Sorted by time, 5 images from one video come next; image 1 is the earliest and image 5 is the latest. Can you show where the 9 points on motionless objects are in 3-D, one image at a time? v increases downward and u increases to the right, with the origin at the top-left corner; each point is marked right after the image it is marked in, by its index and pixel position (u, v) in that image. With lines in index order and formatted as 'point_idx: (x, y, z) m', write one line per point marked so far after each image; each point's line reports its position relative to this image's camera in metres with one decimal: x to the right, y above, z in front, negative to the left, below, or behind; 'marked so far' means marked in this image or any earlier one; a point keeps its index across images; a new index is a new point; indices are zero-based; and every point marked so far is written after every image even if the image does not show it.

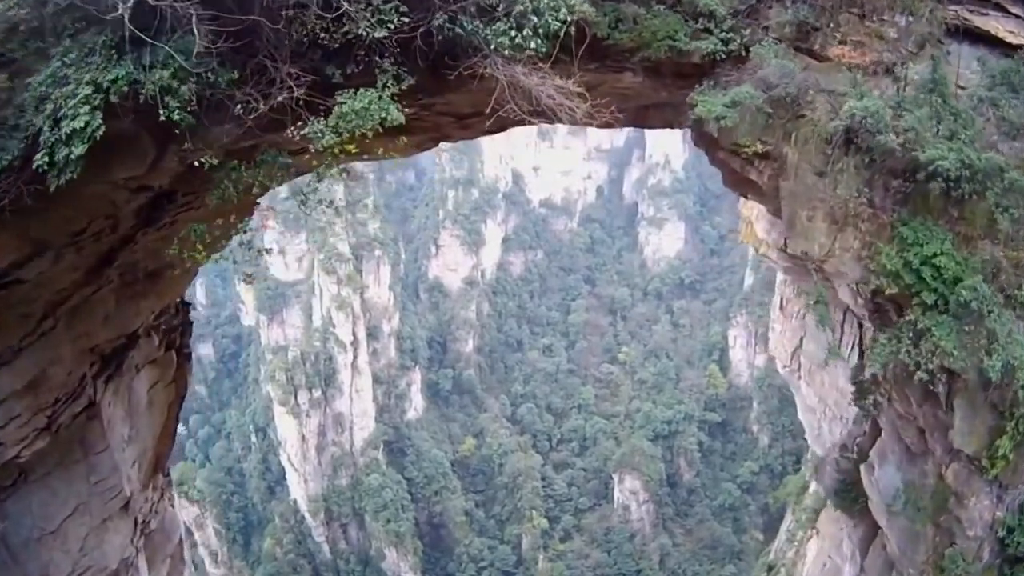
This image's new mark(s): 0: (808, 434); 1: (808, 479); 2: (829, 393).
0: (+2.8, -1.4, +8.1) m
1: (+5.4, -3.3, +16.1) m
2: (+2.6, -0.9, +7.2) m
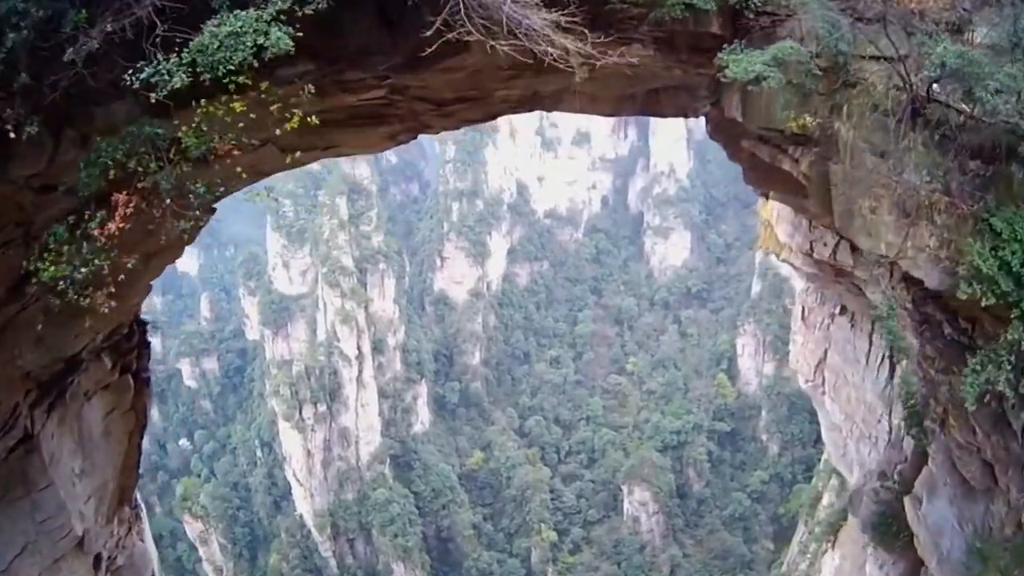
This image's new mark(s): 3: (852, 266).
0: (+2.8, -1.4, +7.5) m
1: (+5.5, -3.4, +15.4) m
2: (+2.6, -0.9, +6.6) m
3: (+2.1, +0.1, +5.4) m
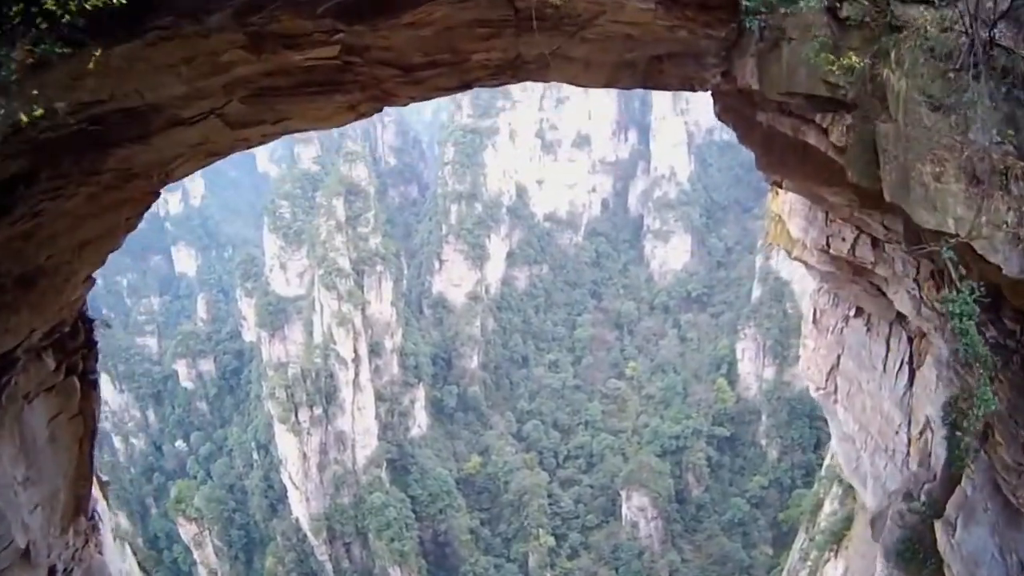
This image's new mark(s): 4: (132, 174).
0: (+2.7, -1.5, +7.0) m
1: (+5.4, -3.5, +15.0) m
2: (+2.6, -0.9, +6.2) m
3: (+2.0, +0.1, +4.9) m
4: (-2.0, +0.6, +4.6) m
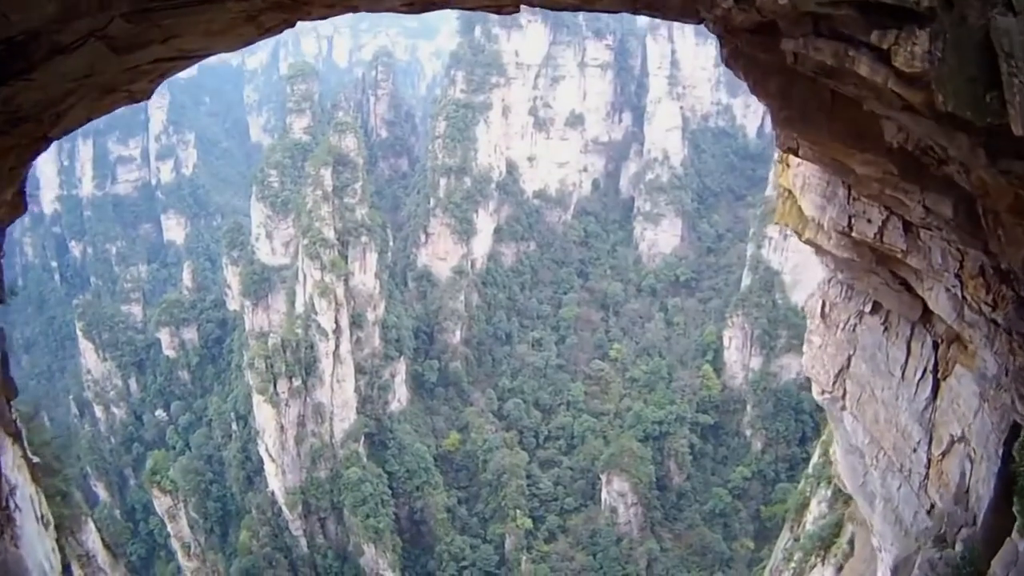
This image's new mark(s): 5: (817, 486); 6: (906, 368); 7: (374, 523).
0: (+2.4, -1.4, +6.3) m
1: (+4.9, -3.3, +14.3) m
2: (+2.3, -0.9, +5.4) m
3: (+1.8, +0.2, +4.1) m
4: (-2.2, +0.8, +3.7) m
5: (+4.7, -3.1, +13.5) m
6: (+2.3, -0.5, +5.2) m
7: (-3.3, -5.5, +19.8) m
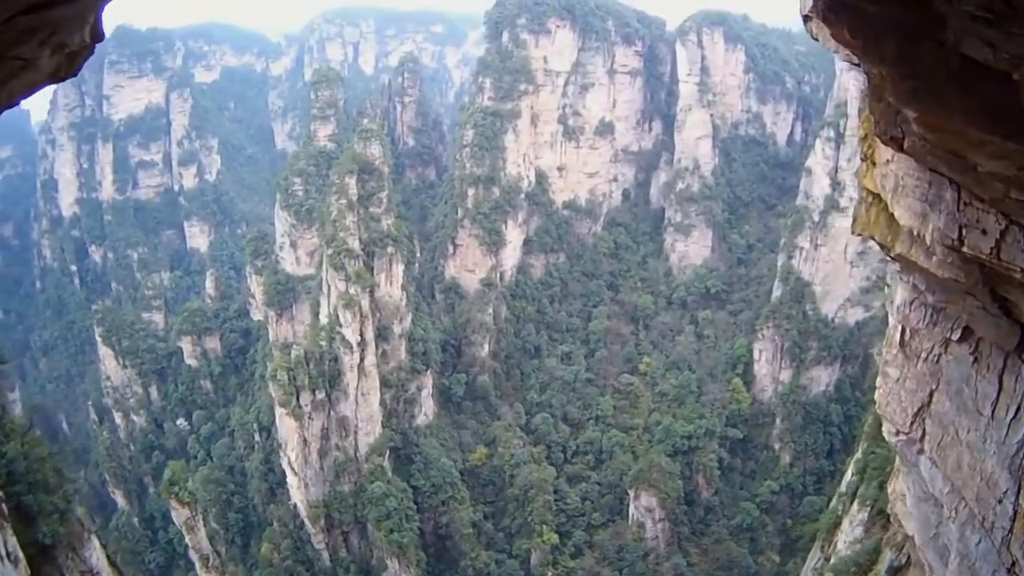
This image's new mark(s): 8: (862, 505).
0: (+2.6, -1.5, +5.4) m
1: (+5.3, -3.6, +13.3) m
2: (+2.4, -1.0, +4.5) m
3: (+1.9, +0.1, +3.3) m
4: (-2.1, +0.7, +3.1) m
5: (+5.1, -3.3, +12.5) m
6: (+2.5, -0.6, +4.4) m
7: (-2.7, -5.7, +19.1) m
8: (+4.8, -3.0, +11.4) m
